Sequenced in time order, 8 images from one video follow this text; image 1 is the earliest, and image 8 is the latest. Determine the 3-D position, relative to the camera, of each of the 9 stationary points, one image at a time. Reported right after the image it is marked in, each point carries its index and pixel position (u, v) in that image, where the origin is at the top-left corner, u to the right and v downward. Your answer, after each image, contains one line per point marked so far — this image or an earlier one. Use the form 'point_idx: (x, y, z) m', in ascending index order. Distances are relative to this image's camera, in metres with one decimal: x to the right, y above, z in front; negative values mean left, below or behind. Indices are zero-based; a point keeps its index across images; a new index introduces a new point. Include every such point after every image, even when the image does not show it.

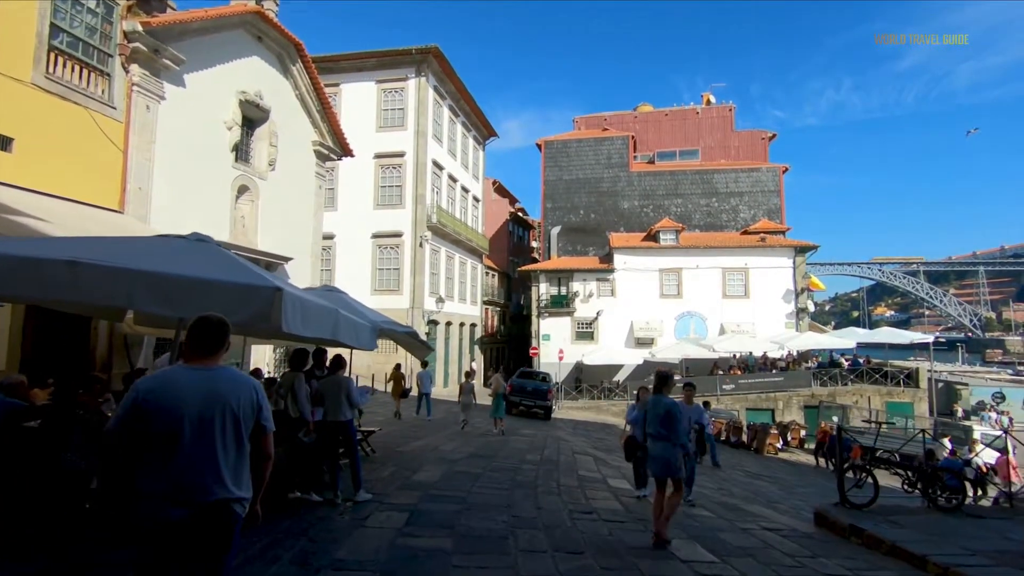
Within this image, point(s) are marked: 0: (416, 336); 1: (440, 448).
0: (-1.5, -0.8, +8.8) m
1: (-1.5, -3.3, +11.3) m
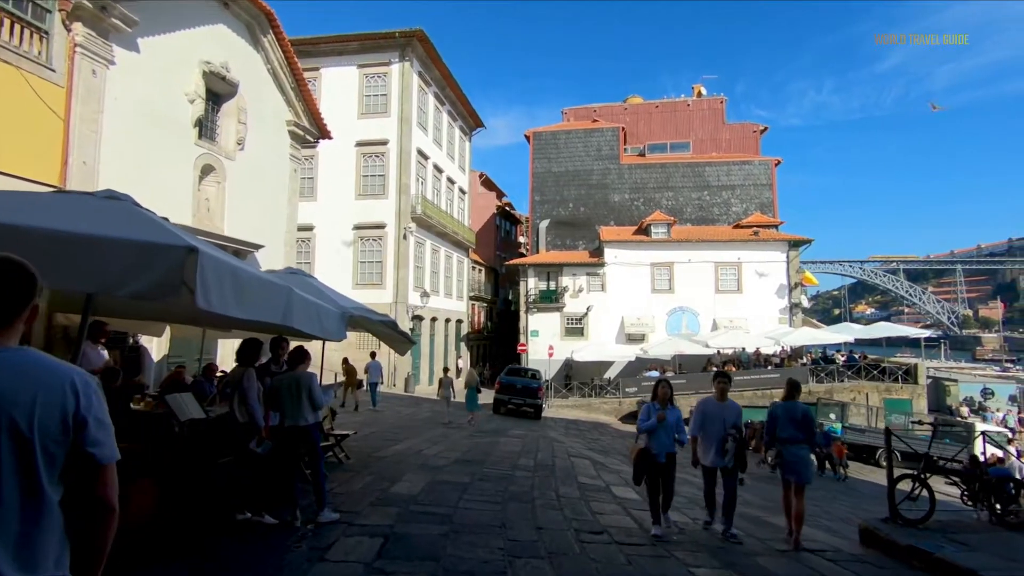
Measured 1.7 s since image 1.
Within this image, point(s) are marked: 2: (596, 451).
0: (-1.6, -0.5, +7.6) m
1: (-1.6, -3.1, +10.2) m
2: (+2.1, -4.1, +13.7) m
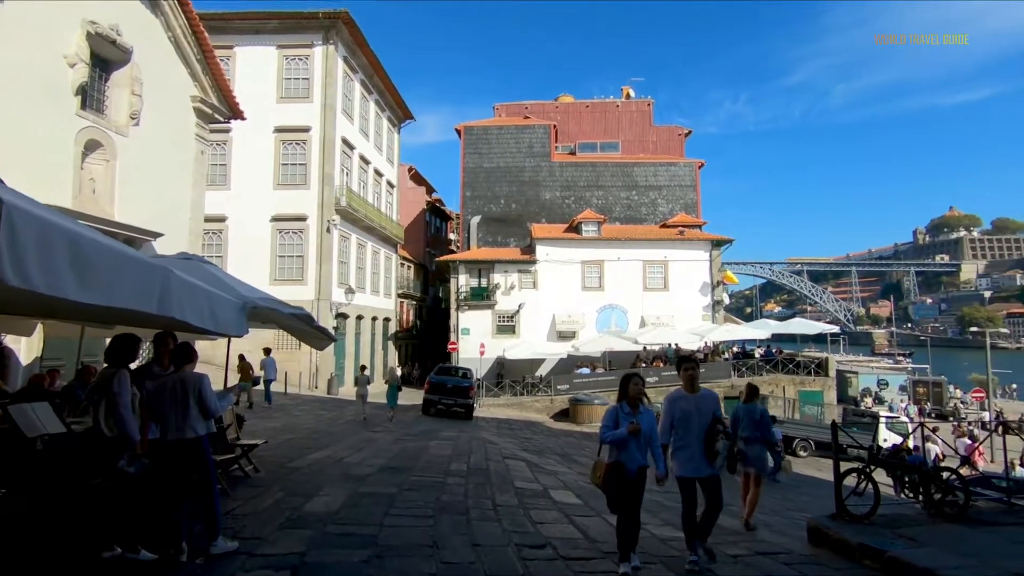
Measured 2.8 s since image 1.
0: (-2.5, -0.4, +6.7) m
1: (-2.8, -2.9, +9.2) m
2: (+0.5, -3.9, +13.2) m
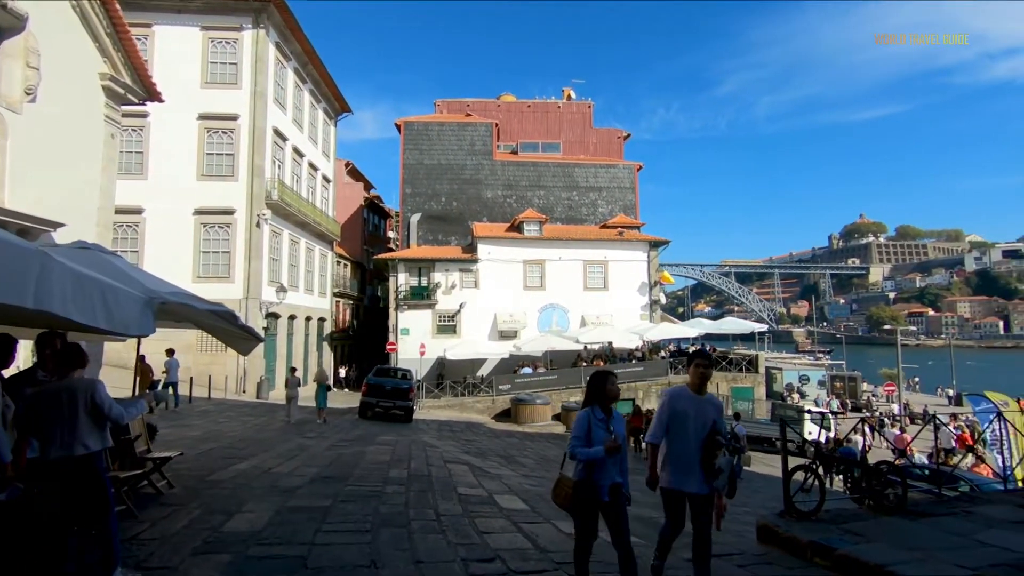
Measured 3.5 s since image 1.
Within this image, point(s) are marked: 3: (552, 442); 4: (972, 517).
0: (-3.1, -0.3, +6.1) m
1: (-3.7, -2.9, +8.5) m
2: (-0.9, -3.9, +12.8) m
3: (+1.3, -5.3, +18.7) m
4: (+4.7, -2.3, +5.6) m
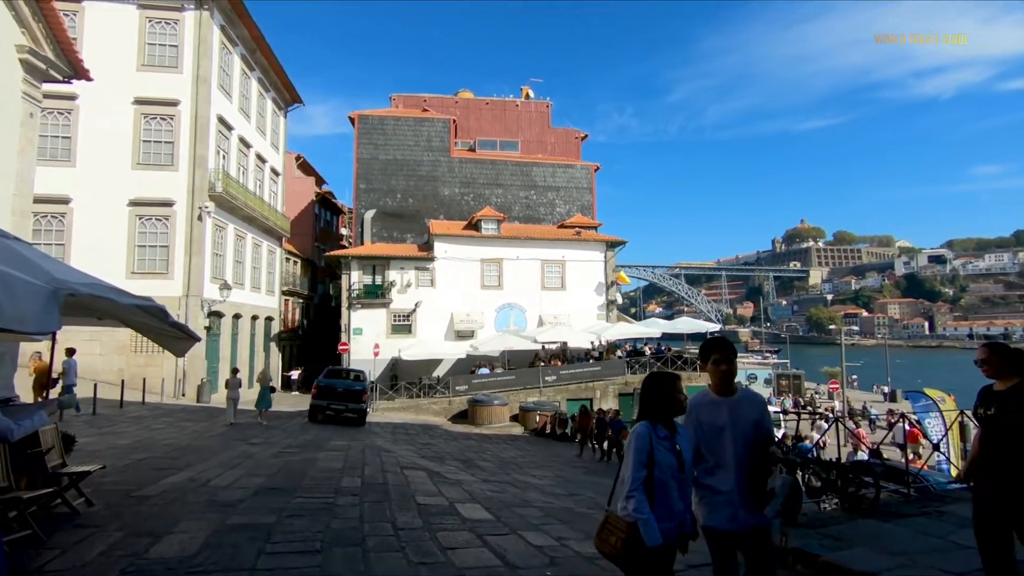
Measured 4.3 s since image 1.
0: (-3.4, -0.3, +5.4) m
1: (-4.2, -2.8, +7.8) m
2: (-1.8, -3.8, +12.3) m
3: (-0.1, -5.2, +18.3) m
4: (+4.3, -2.3, +5.5) m
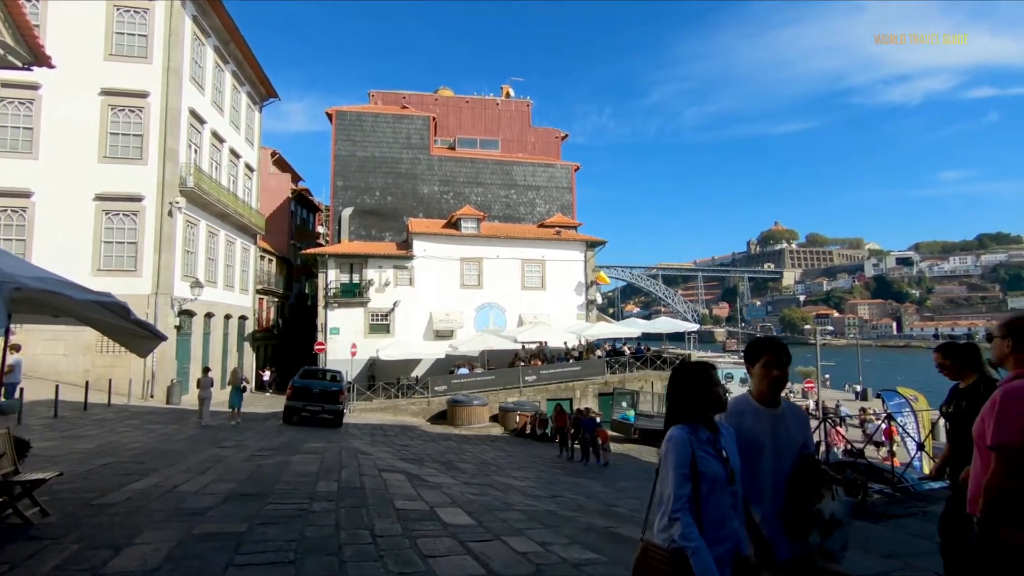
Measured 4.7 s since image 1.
0: (-3.6, -0.2, +5.1) m
1: (-4.5, -2.7, +7.4) m
2: (-2.2, -3.8, +12.0) m
3: (-0.7, -5.2, +18.1) m
4: (+4.2, -2.3, +5.5) m
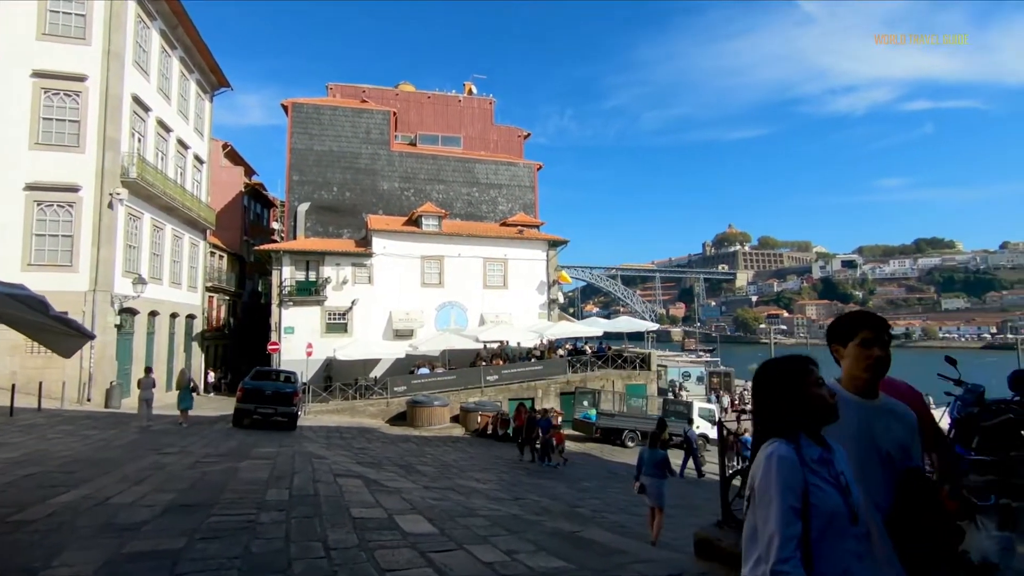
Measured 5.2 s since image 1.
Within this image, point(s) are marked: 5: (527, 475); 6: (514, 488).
0: (-3.9, -0.2, +4.5) m
1: (-5.0, -2.7, +6.8) m
2: (-3.0, -3.7, +11.5) m
3: (-2.0, -5.1, +17.7) m
4: (+3.8, -2.3, +5.5) m
5: (+0.4, -4.7, +13.8) m
6: (0.0, -4.1, +11.1) m
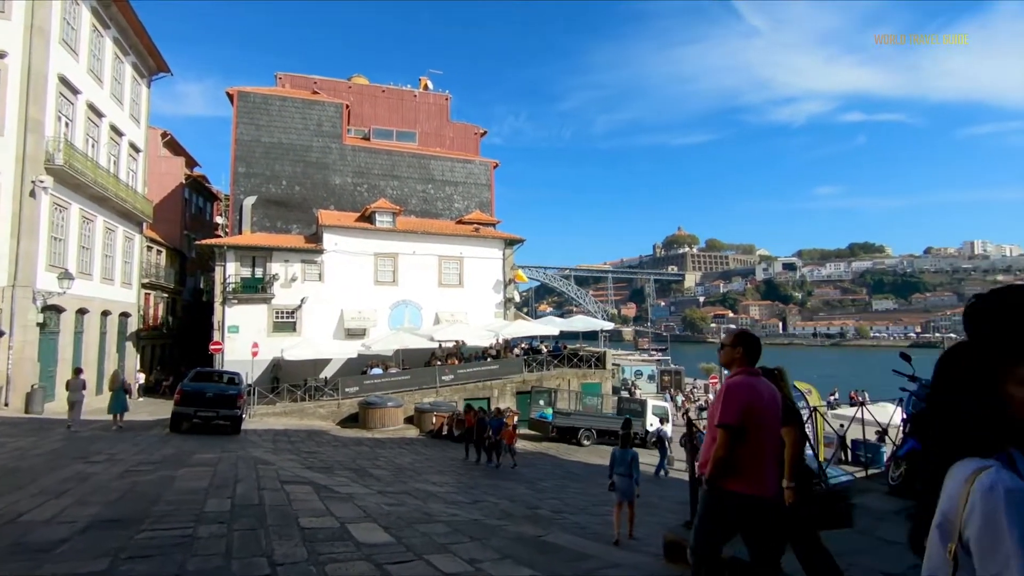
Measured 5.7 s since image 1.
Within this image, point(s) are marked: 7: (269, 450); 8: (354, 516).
0: (-4.1, -0.1, +3.9) m
1: (-5.4, -2.6, +6.1) m
2: (-3.9, -3.6, +11.0) m
3: (-3.3, -5.0, +17.3) m
4: (+3.5, -2.2, +5.5) m
5: (-0.7, -4.6, +13.5) m
6: (-0.8, -4.0, +10.8) m
7: (-6.0, -4.0, +13.6) m
8: (-2.0, -2.9, +6.9) m
